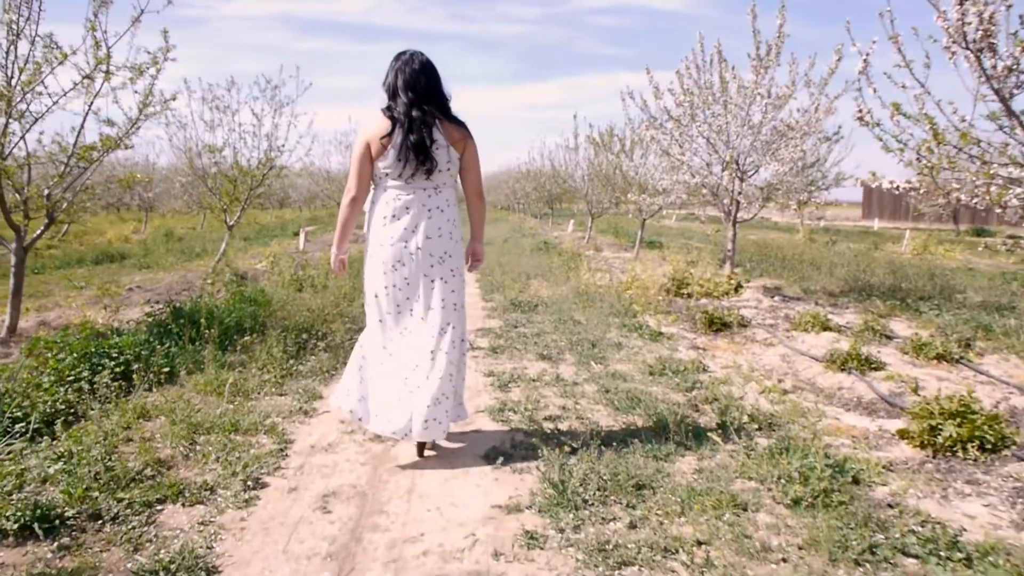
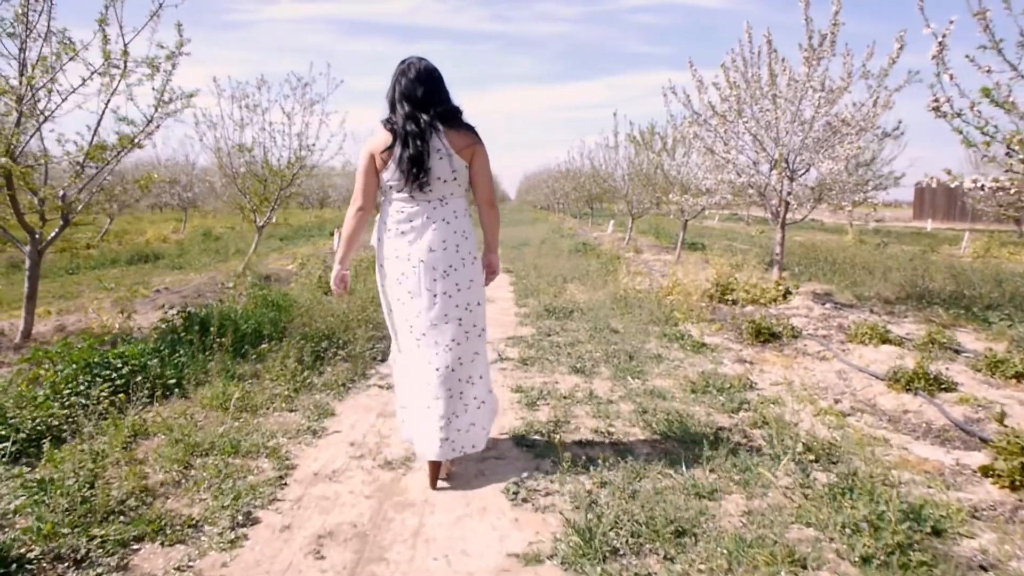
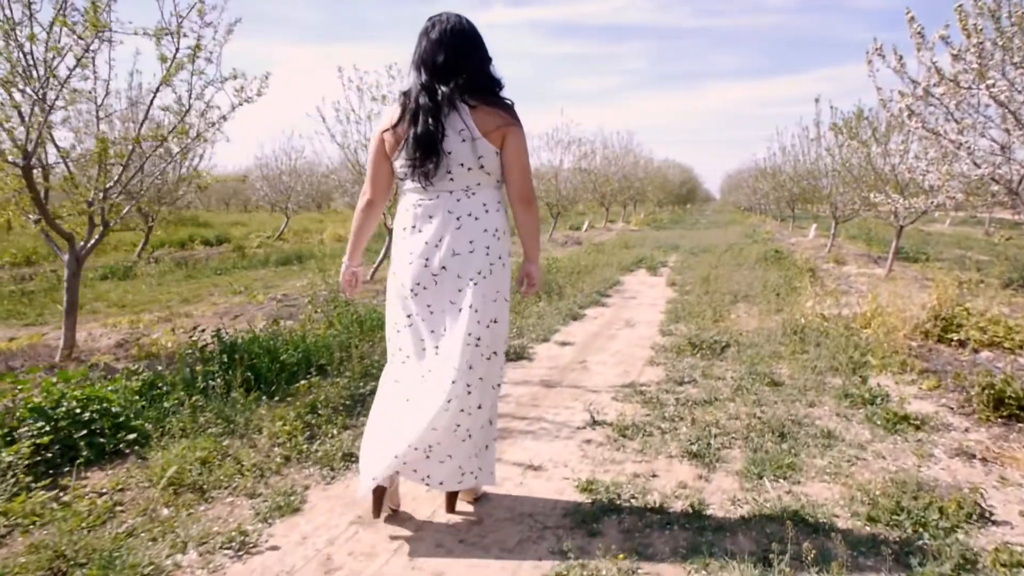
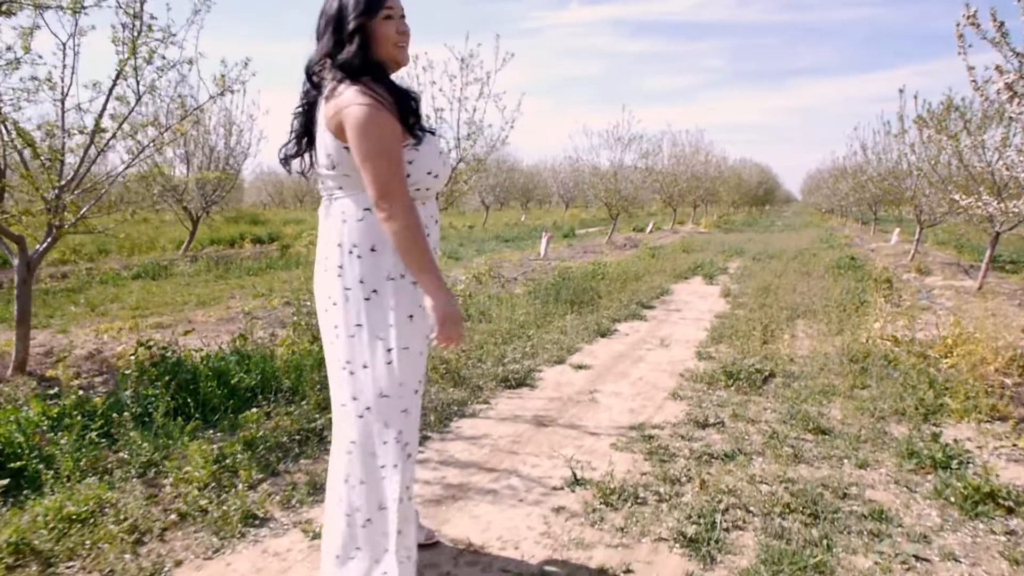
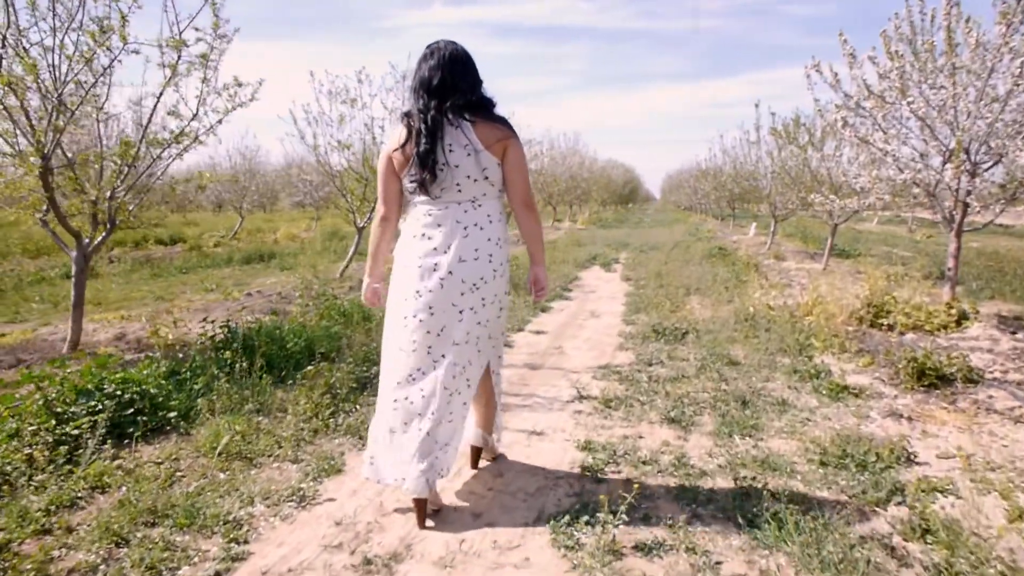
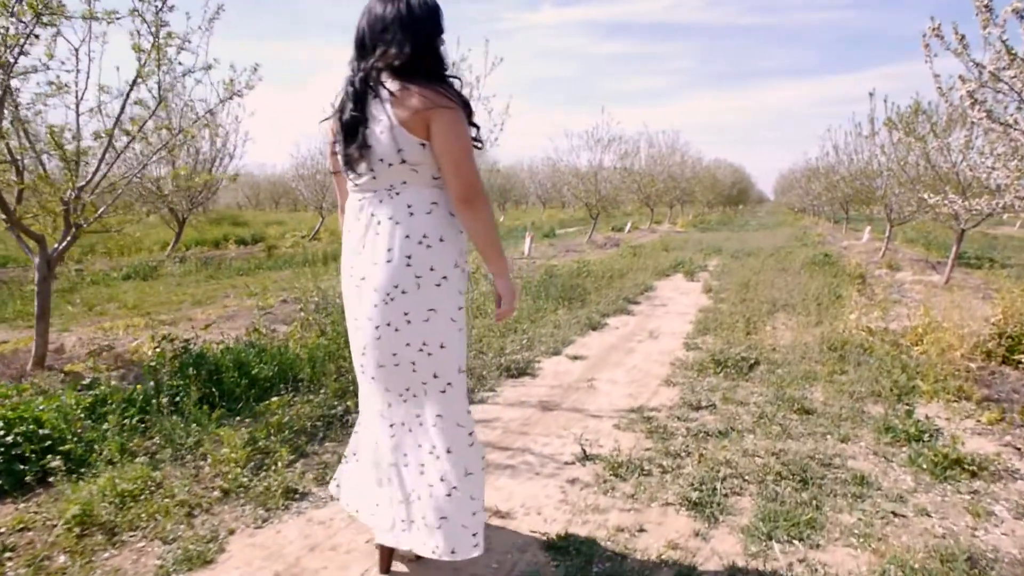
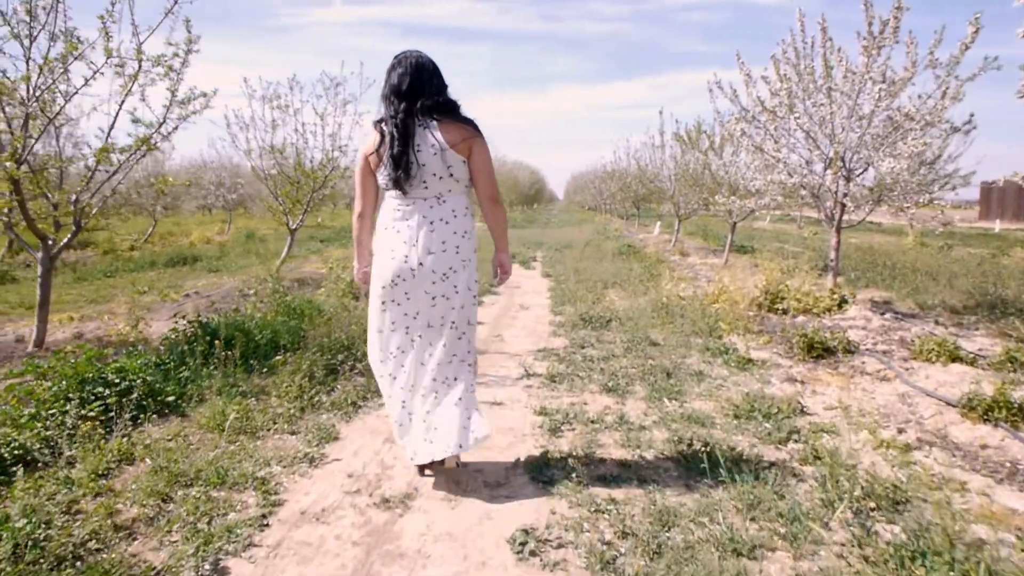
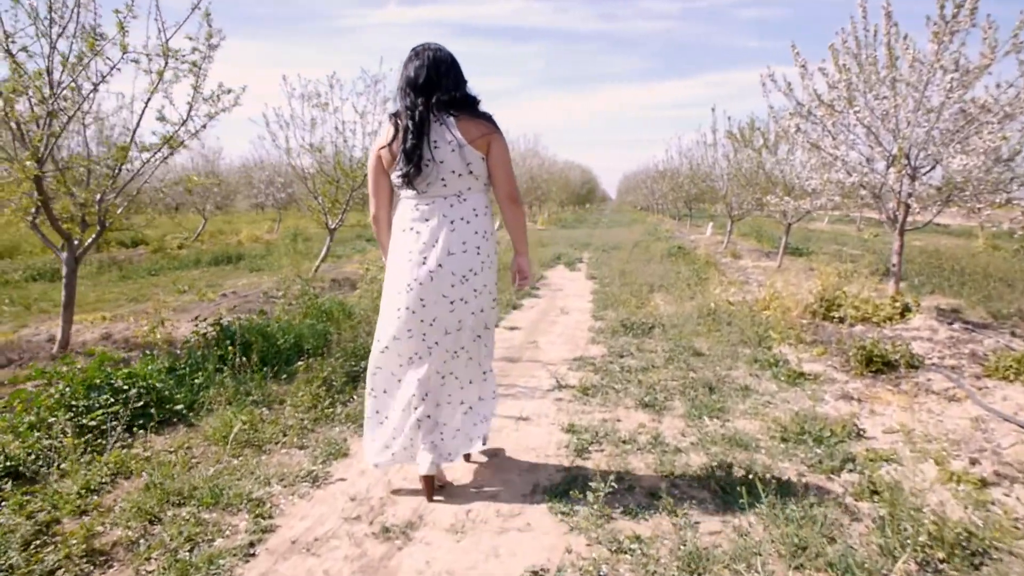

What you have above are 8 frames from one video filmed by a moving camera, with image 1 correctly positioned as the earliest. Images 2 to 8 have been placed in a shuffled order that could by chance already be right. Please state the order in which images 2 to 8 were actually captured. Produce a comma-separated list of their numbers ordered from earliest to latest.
2, 7, 8, 5, 3, 6, 4
